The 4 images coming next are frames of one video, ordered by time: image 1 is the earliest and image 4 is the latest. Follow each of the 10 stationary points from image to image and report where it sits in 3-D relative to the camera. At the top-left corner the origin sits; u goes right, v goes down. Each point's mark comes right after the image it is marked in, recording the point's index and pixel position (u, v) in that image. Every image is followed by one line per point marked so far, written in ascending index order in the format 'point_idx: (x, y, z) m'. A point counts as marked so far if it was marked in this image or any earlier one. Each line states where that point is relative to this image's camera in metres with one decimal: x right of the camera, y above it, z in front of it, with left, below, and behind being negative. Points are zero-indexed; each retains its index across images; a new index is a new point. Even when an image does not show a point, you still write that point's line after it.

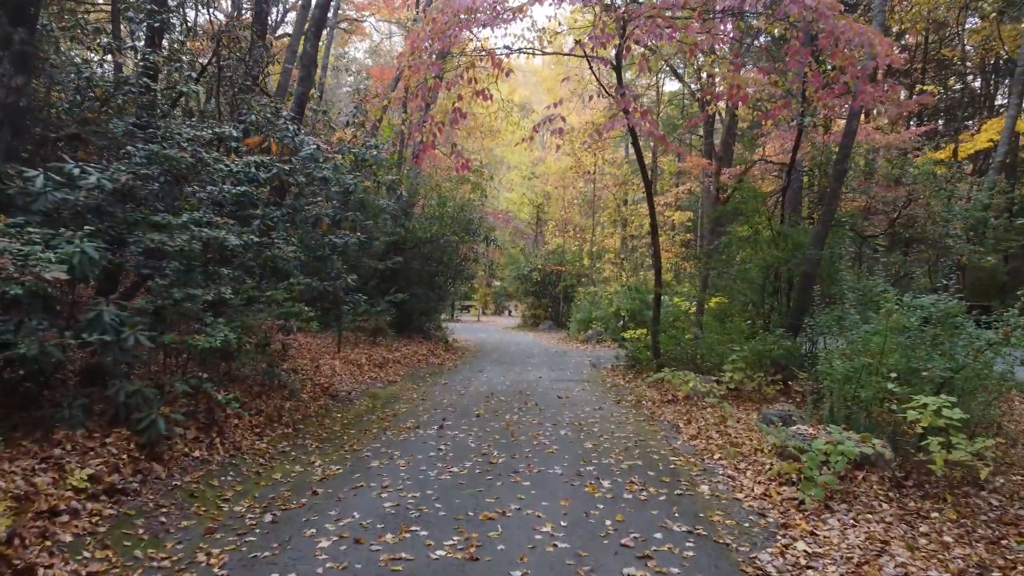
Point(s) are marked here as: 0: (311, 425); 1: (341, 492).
0: (-1.8, -1.2, +7.0) m
1: (-1.1, -1.3, +4.8) m
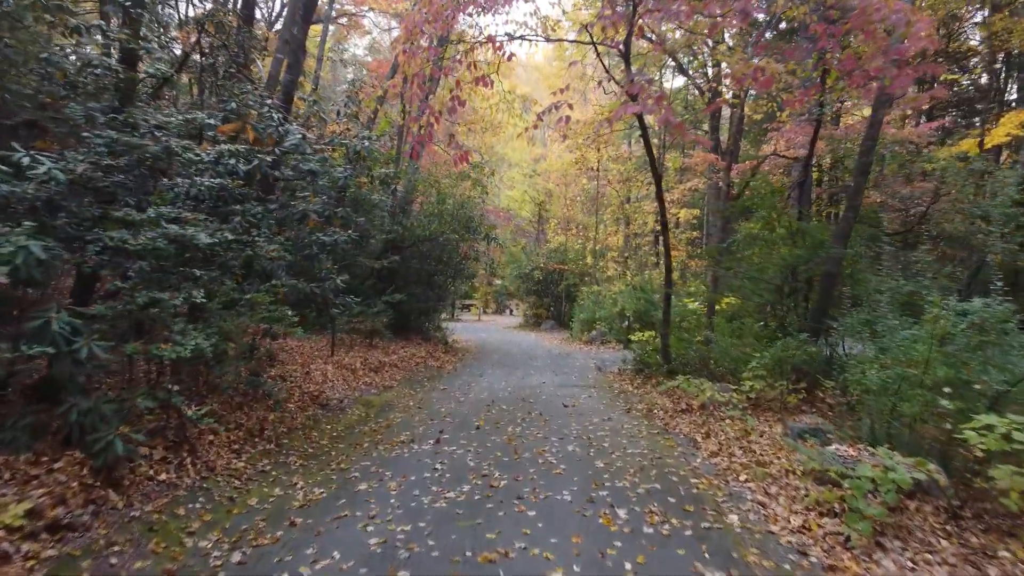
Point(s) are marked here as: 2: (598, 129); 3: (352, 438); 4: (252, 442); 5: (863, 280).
0: (-1.8, -1.2, +6.4) m
1: (-1.0, -1.3, +4.2) m
2: (+1.9, +3.5, +17.0) m
3: (-1.4, -1.3, +6.8) m
4: (-2.0, -1.2, +6.0) m
5: (+3.8, +0.1, +8.5) m
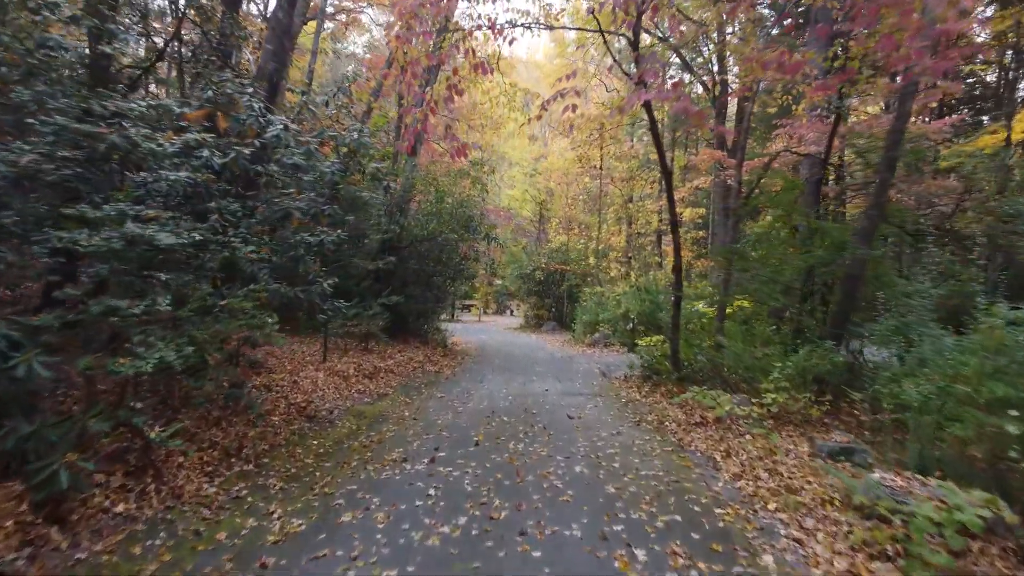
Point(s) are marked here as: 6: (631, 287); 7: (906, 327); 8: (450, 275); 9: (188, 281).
0: (-1.8, -1.3, +5.9) m
1: (-1.0, -1.3, +3.7) m
2: (+1.9, +3.4, +16.4) m
3: (-1.4, -1.3, +6.3) m
4: (-2.0, -1.2, +5.5) m
5: (+3.8, +0.1, +8.0) m
6: (+3.0, 0.0, +19.6) m
7: (+3.1, -0.3, +6.2) m
8: (-1.4, +0.3, +17.3) m
9: (-2.2, 0.0, +5.3) m
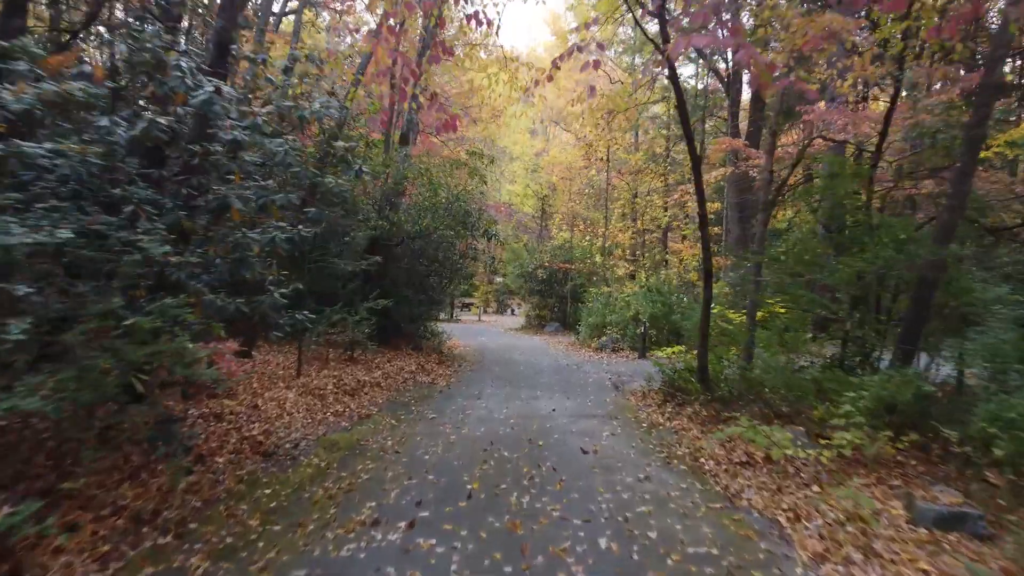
0: (-1.7, -1.4, +4.6) m
1: (-1.0, -1.4, +2.4) m
2: (+1.9, +3.4, +15.1) m
3: (-1.4, -1.4, +4.9) m
4: (-2.0, -1.3, +4.1) m
5: (+3.9, 0.0, +6.6) m
6: (+3.0, 0.0, +18.3) m
7: (+3.1, -0.4, +4.9) m
8: (-1.4, +0.3, +16.0) m
9: (-2.2, 0.0, +4.0) m
